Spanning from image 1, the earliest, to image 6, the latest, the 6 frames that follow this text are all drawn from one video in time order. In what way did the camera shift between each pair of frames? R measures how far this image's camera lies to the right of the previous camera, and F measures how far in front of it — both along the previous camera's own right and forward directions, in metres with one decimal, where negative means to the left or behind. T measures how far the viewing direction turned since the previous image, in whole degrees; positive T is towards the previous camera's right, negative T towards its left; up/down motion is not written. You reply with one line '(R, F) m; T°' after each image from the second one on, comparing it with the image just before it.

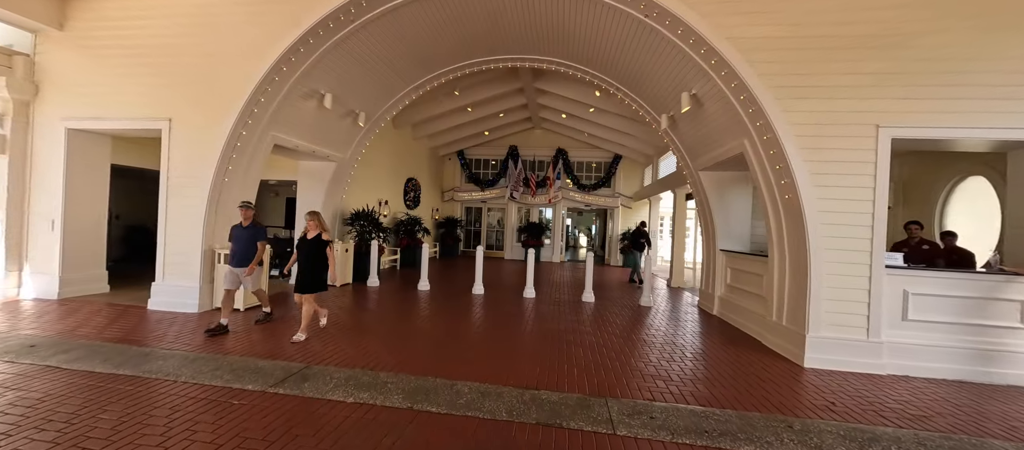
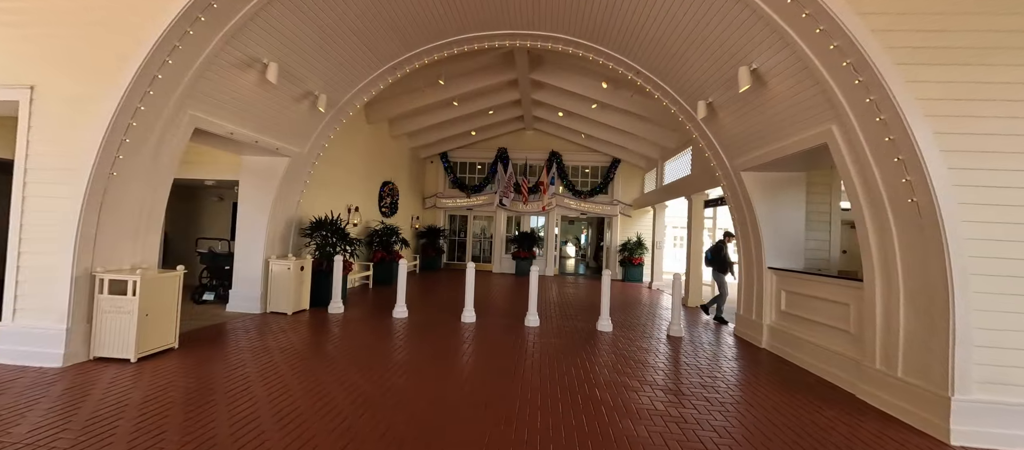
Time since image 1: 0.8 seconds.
(-0.3, +1.2) m; +3°
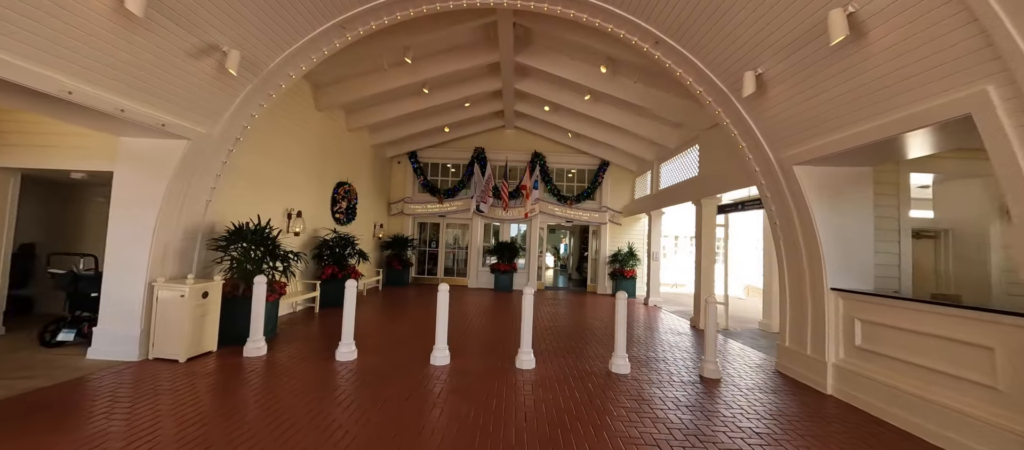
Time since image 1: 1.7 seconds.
(-0.2, +1.3) m; +4°
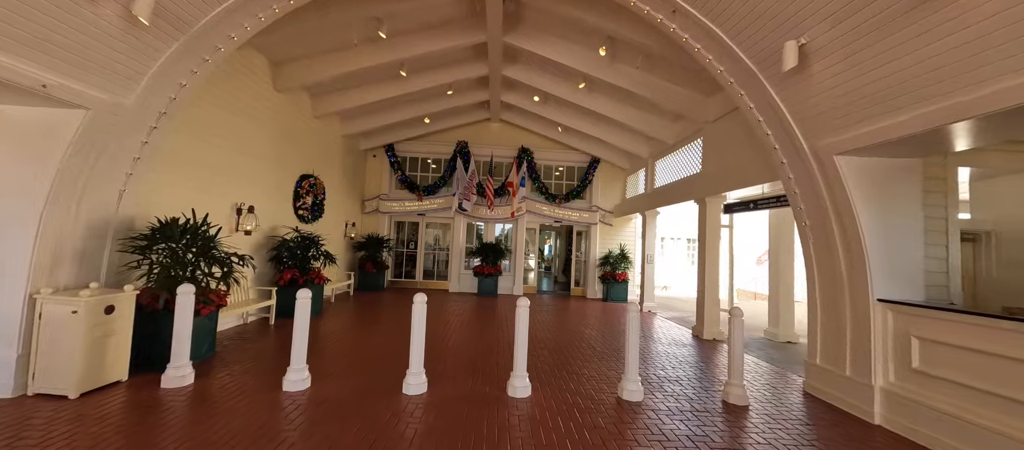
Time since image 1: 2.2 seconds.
(-0.1, +0.7) m; +3°
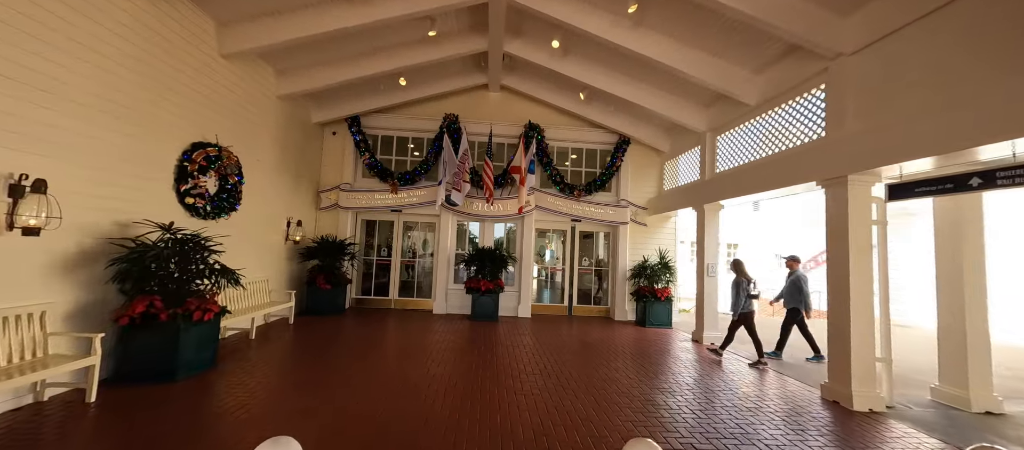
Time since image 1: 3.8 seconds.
(-0.3, +2.4) m; +1°
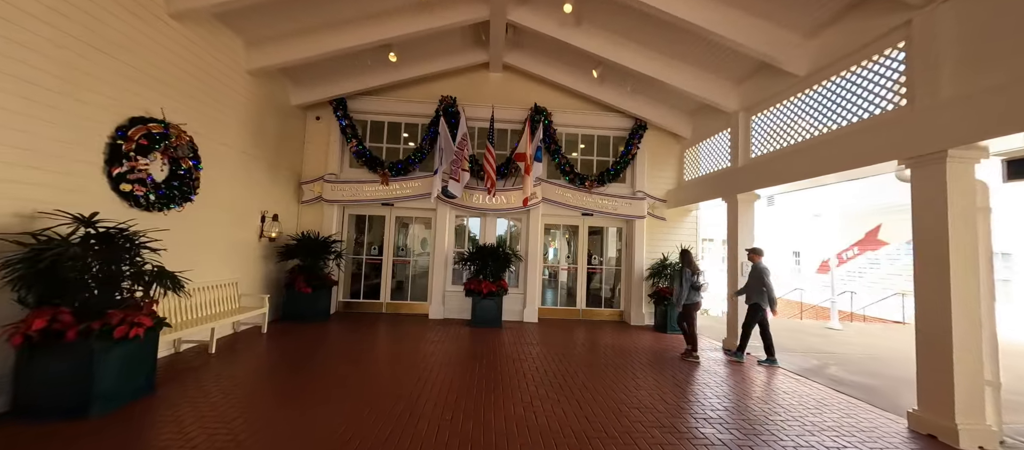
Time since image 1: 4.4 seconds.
(-0.1, +0.7) m; 0°
